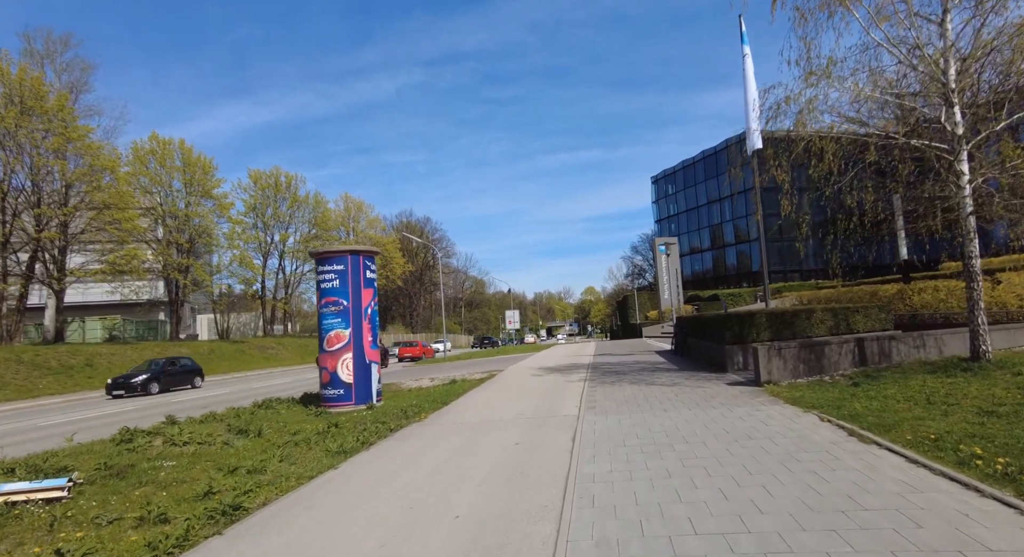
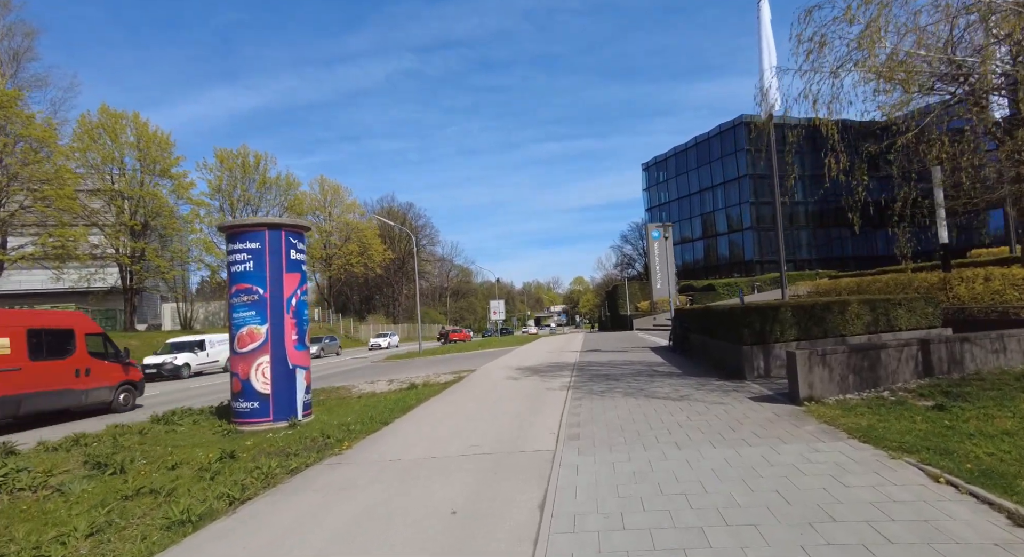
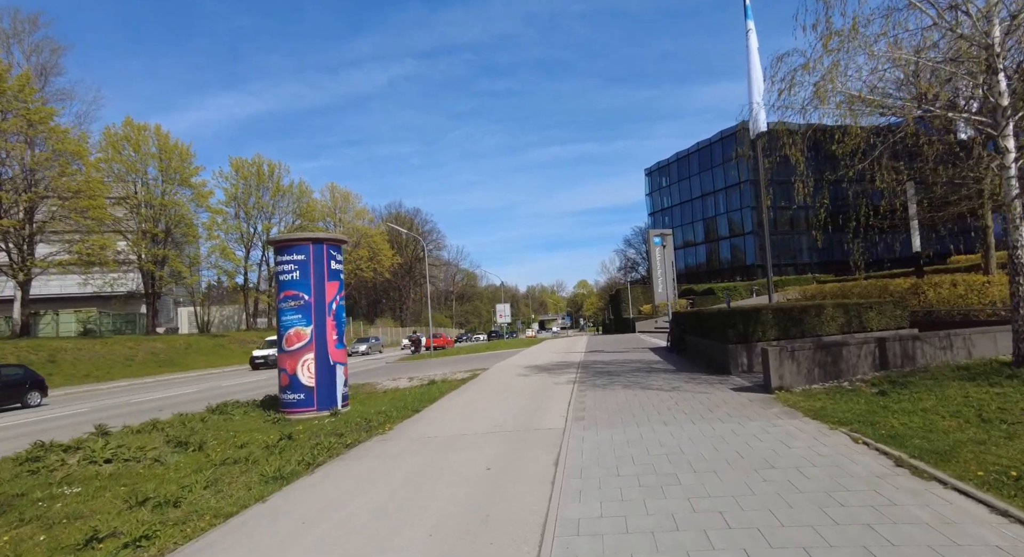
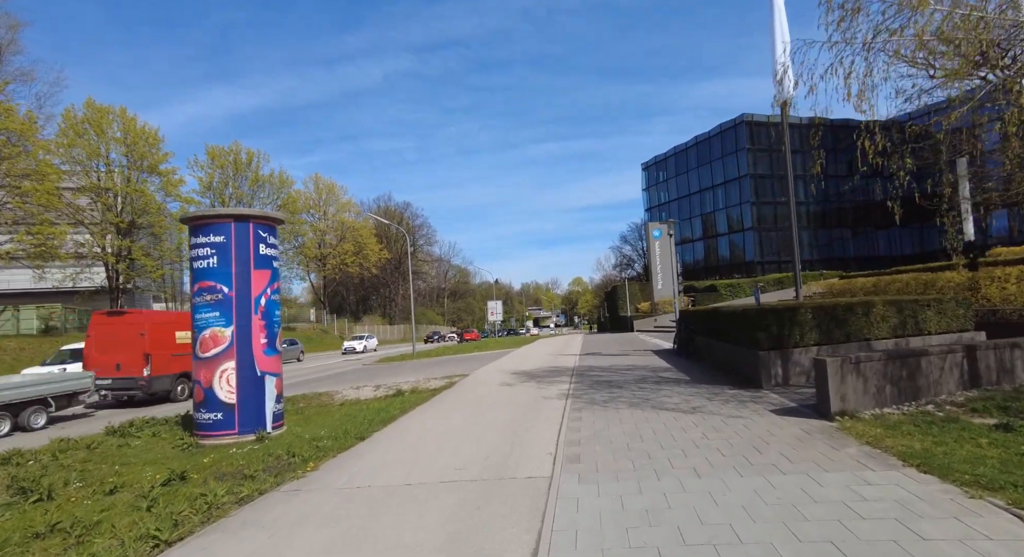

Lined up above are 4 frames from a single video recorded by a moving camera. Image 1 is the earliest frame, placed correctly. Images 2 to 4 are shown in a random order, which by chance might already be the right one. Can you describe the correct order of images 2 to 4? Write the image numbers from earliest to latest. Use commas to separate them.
3, 2, 4
